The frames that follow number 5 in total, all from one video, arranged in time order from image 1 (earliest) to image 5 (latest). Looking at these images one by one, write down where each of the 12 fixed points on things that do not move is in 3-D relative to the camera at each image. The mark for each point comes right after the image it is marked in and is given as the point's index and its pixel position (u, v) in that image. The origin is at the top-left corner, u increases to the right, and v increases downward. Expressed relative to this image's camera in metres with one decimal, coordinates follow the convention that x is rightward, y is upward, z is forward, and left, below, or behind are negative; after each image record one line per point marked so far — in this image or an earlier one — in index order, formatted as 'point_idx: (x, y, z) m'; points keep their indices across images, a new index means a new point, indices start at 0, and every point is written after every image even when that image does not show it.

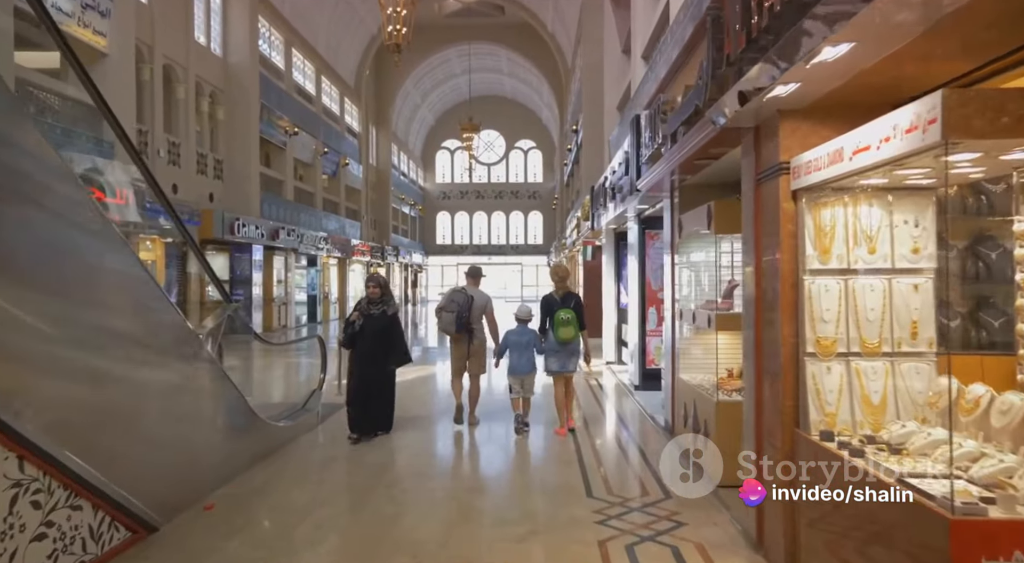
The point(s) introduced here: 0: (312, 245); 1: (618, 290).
0: (-6.2, +1.1, +18.8) m
1: (+1.8, -0.1, +10.5) m
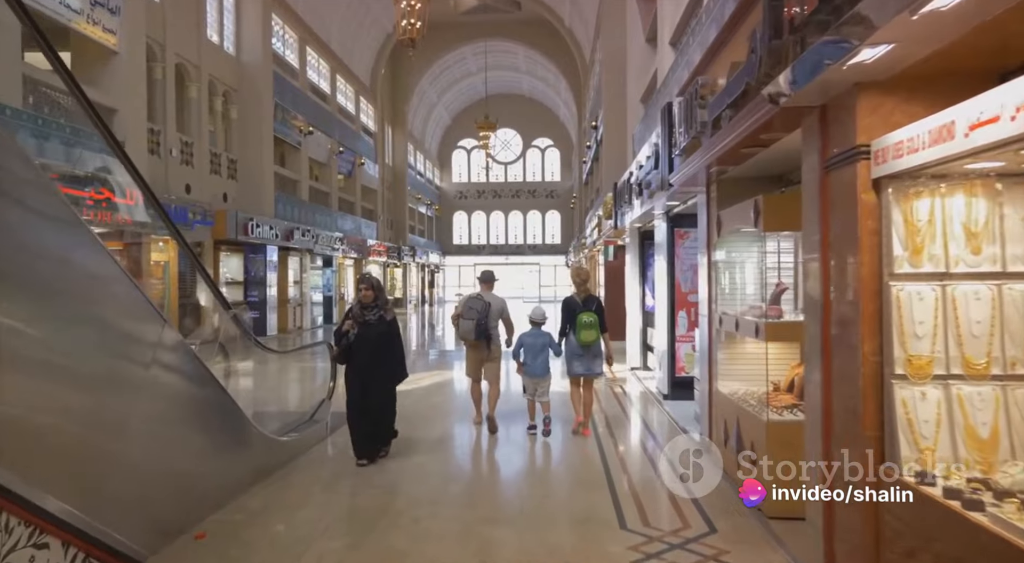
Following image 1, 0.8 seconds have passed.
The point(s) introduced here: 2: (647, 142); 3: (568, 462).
0: (-5.6, +1.1, +18.5) m
1: (+2.2, -0.2, +10.0) m
2: (+1.6, +1.7, +7.2) m
3: (+0.5, -1.5, +5.4) m
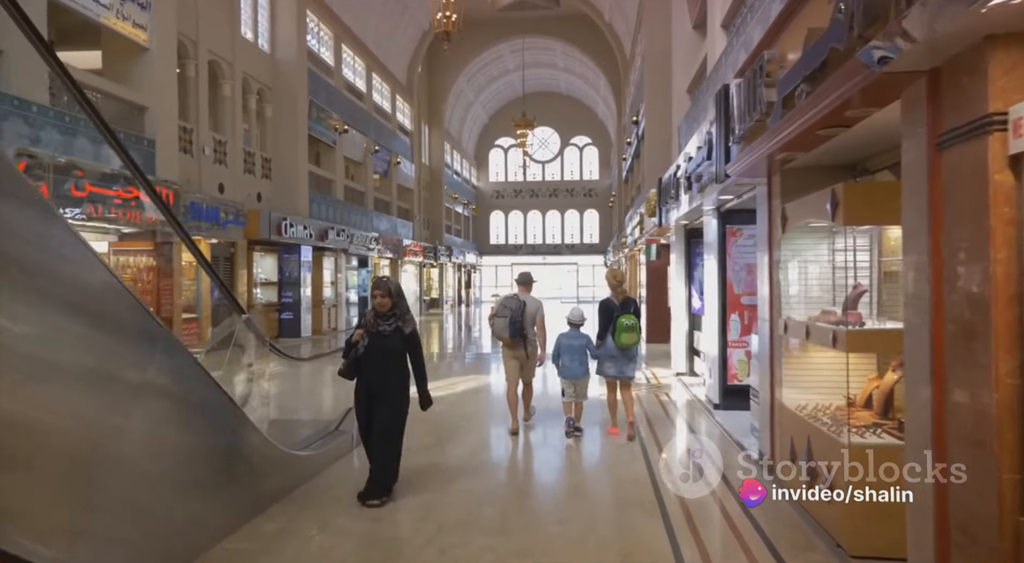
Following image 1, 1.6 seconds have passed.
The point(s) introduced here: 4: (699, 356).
0: (-4.5, +1.1, +18.4) m
1: (+2.7, -0.2, +9.4) m
2: (+2.0, +1.6, +6.7) m
3: (+0.8, -1.6, +4.8) m
4: (+2.7, -1.1, +8.8) m
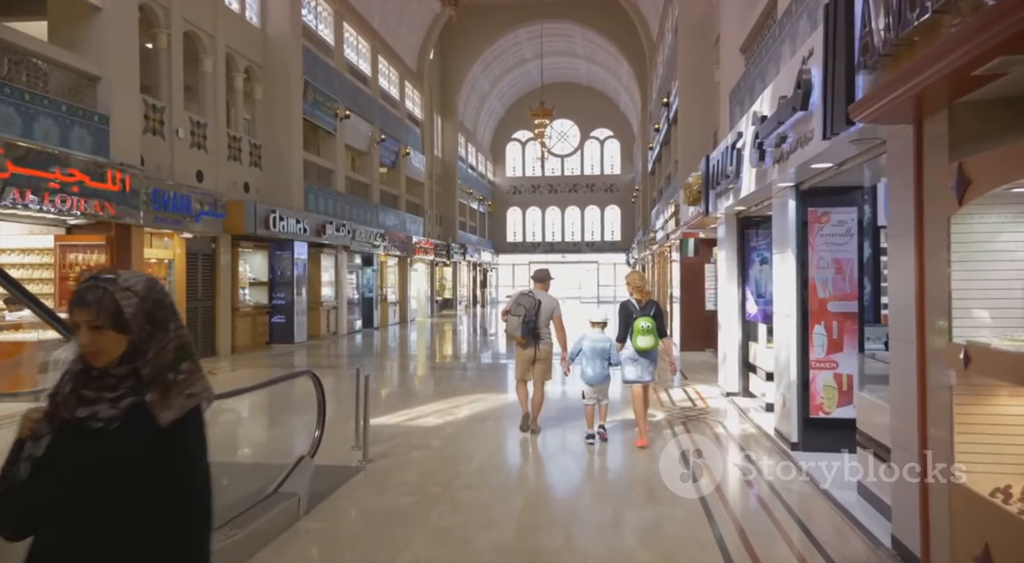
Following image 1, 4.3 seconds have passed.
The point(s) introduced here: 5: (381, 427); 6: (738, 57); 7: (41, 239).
0: (-4.0, +1.1, +16.9) m
1: (+2.9, -0.2, +7.8) m
2: (+2.1, +1.6, +5.0) m
3: (+0.9, -1.6, +3.3) m
4: (+2.9, -1.1, +7.1) m
5: (-1.3, -1.5, +6.2) m
6: (+2.9, +2.9, +7.9) m
7: (-6.2, +0.6, +8.0) m
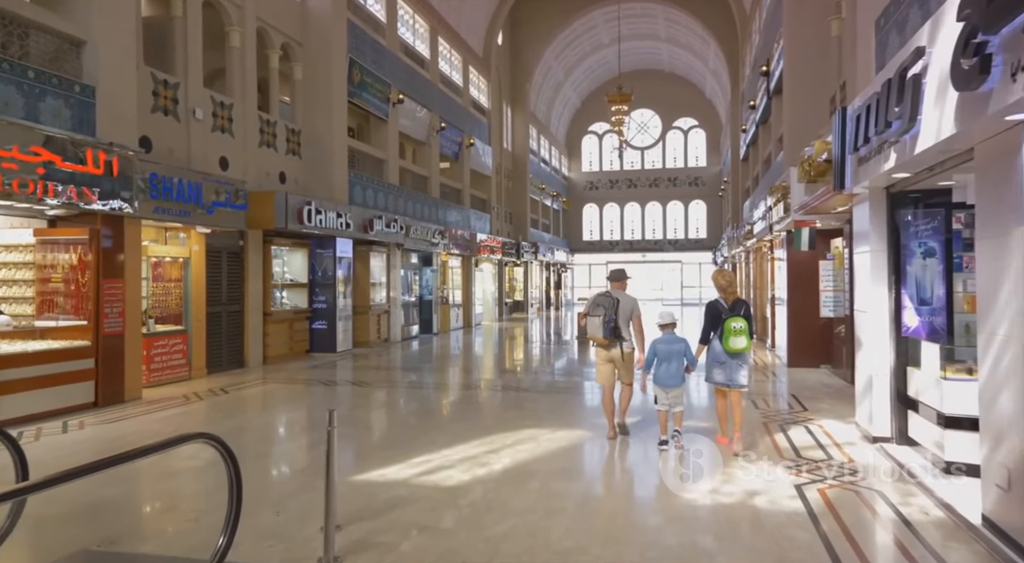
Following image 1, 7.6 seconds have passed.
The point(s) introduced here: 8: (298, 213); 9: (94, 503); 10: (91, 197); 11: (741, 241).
0: (-2.2, +1.1, +15.5) m
1: (+3.5, -0.2, +5.5) m
2: (+2.3, +1.6, +2.9) m
3: (+0.8, -1.6, +1.3) m
4: (+3.4, -1.1, +4.8) m
5: (-1.0, -1.5, +4.4) m
6: (+3.5, +2.9, +5.6) m
7: (-5.6, +0.5, +6.9) m
8: (-3.6, +1.2, +10.3) m
9: (-3.2, -1.7, +4.6) m
10: (-4.6, +0.9, +6.8) m
11: (+7.0, +1.2, +18.5) m
